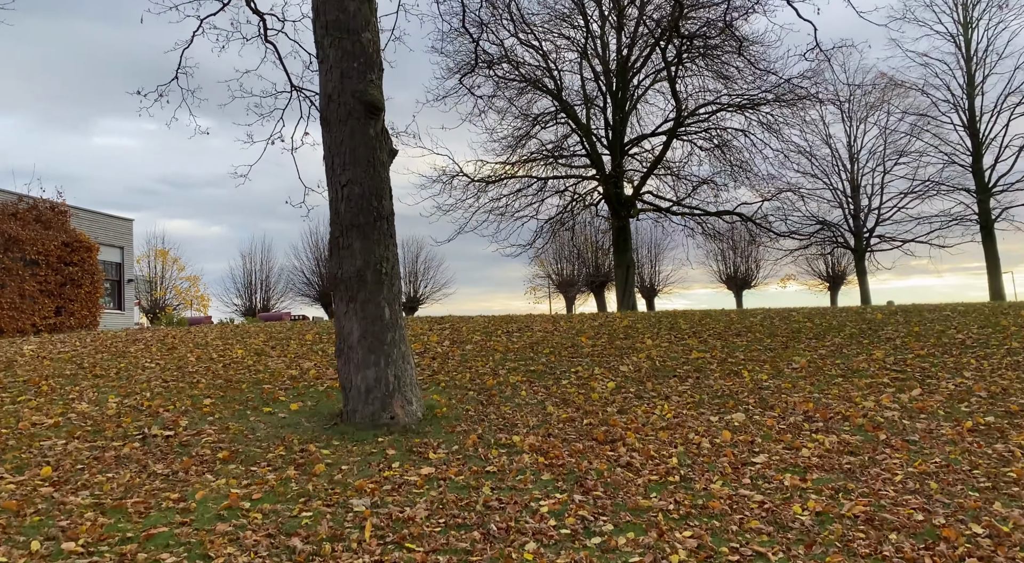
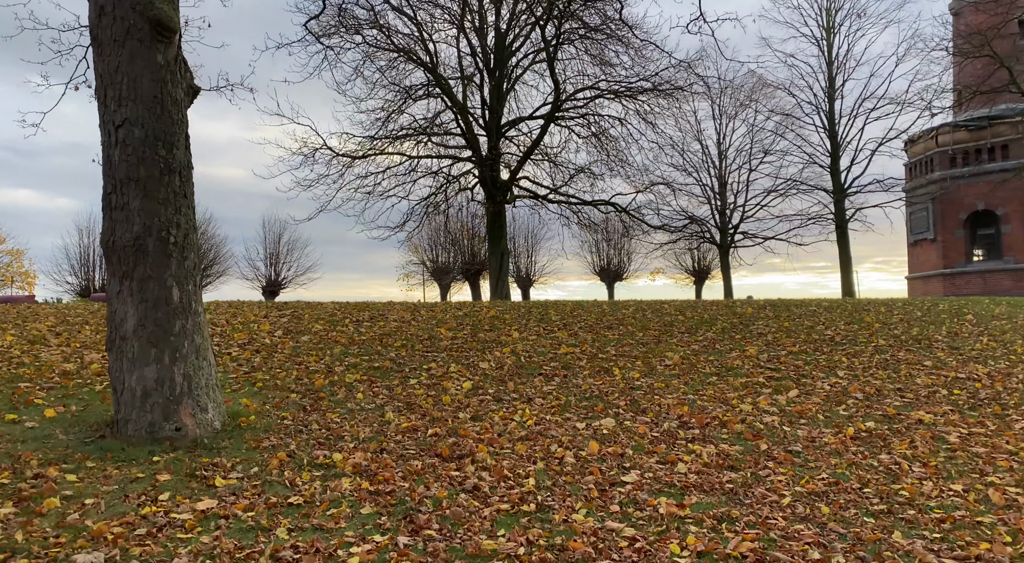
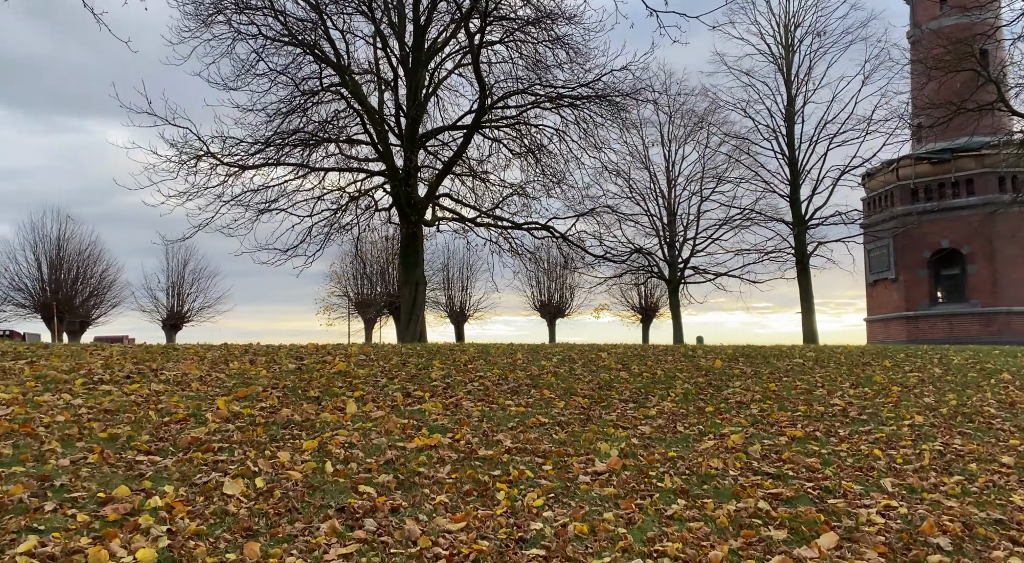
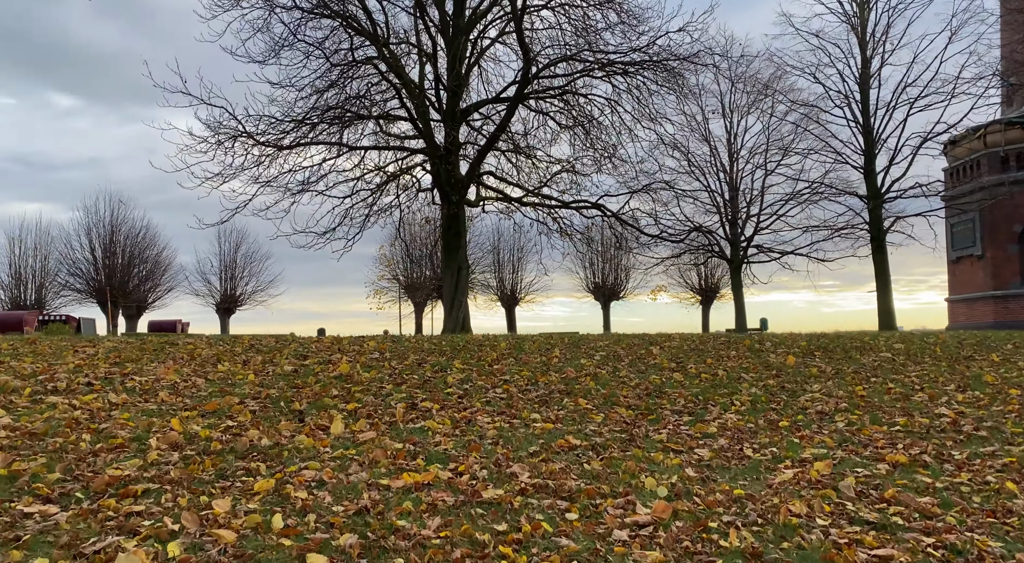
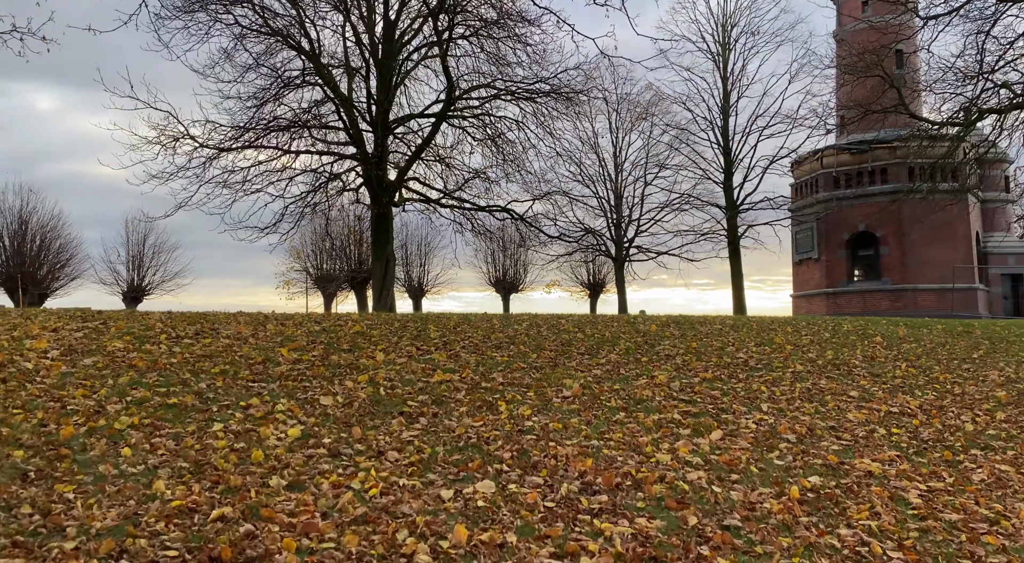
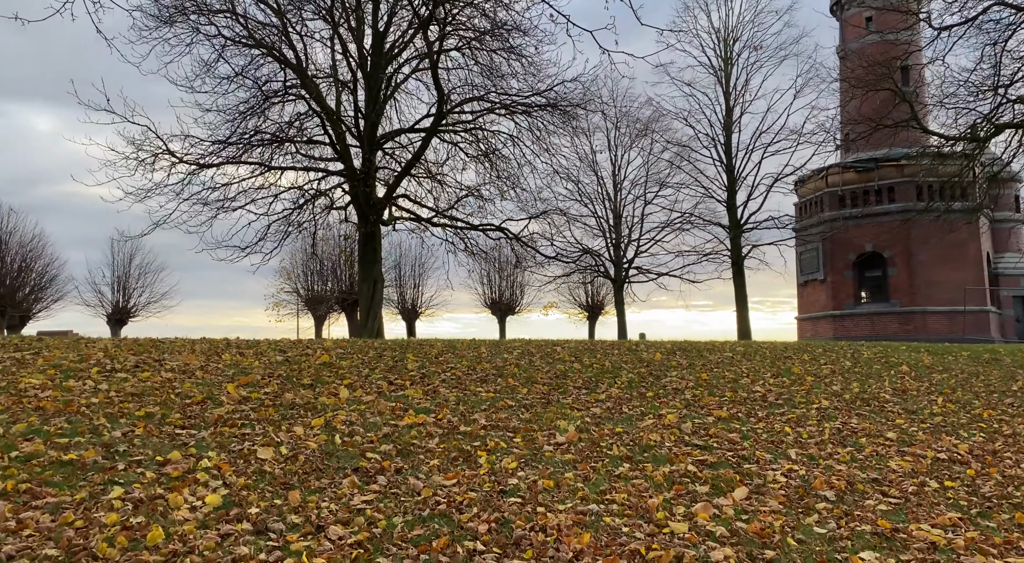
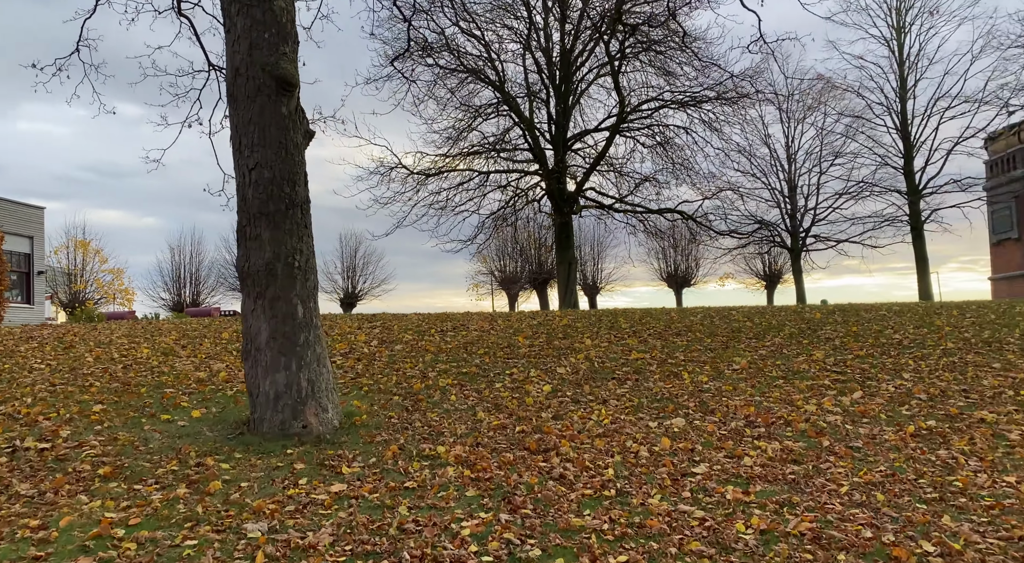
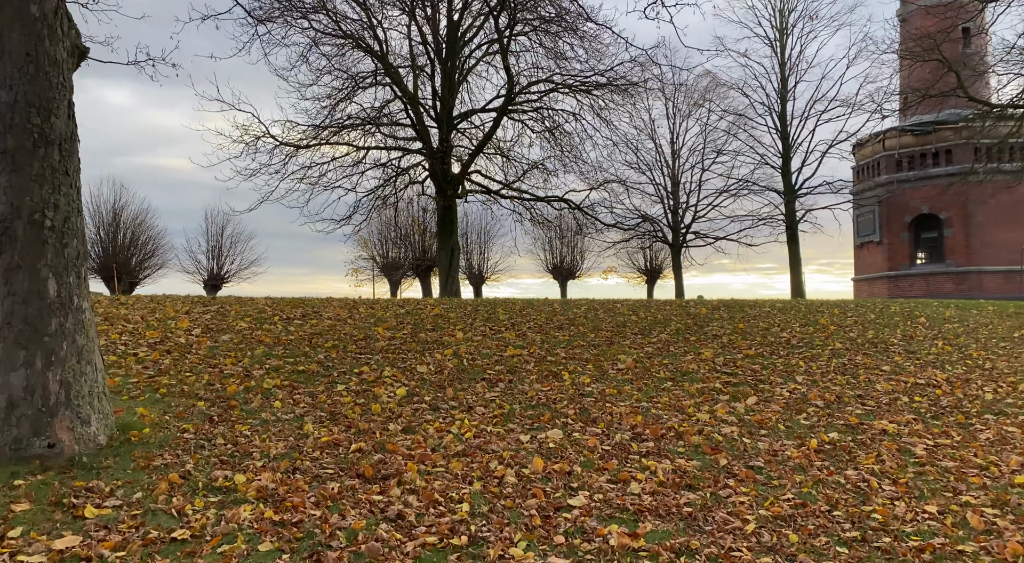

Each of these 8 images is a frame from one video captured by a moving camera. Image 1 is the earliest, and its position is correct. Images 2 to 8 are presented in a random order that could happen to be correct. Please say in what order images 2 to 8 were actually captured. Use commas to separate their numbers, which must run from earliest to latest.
7, 2, 8, 5, 6, 3, 4
